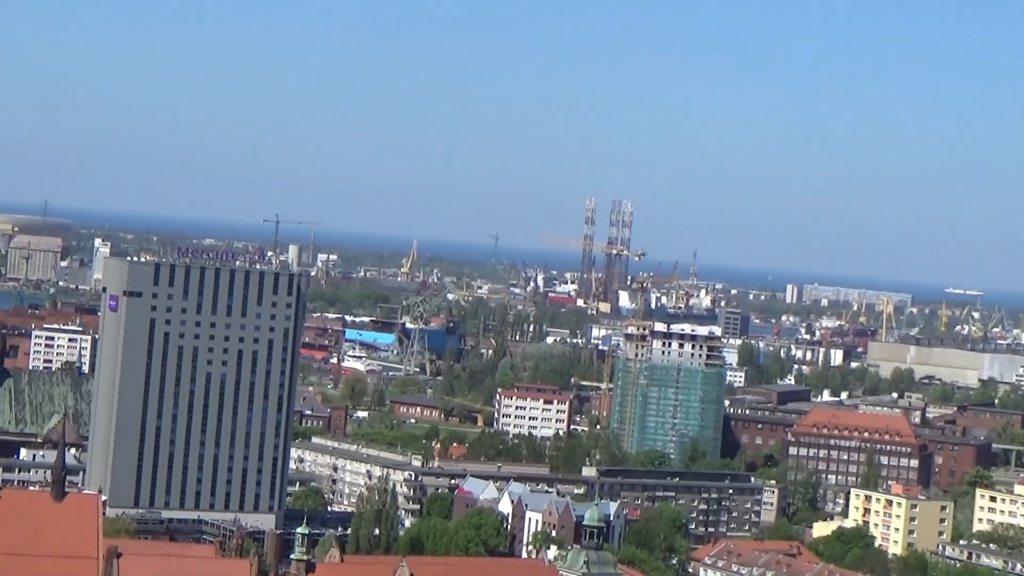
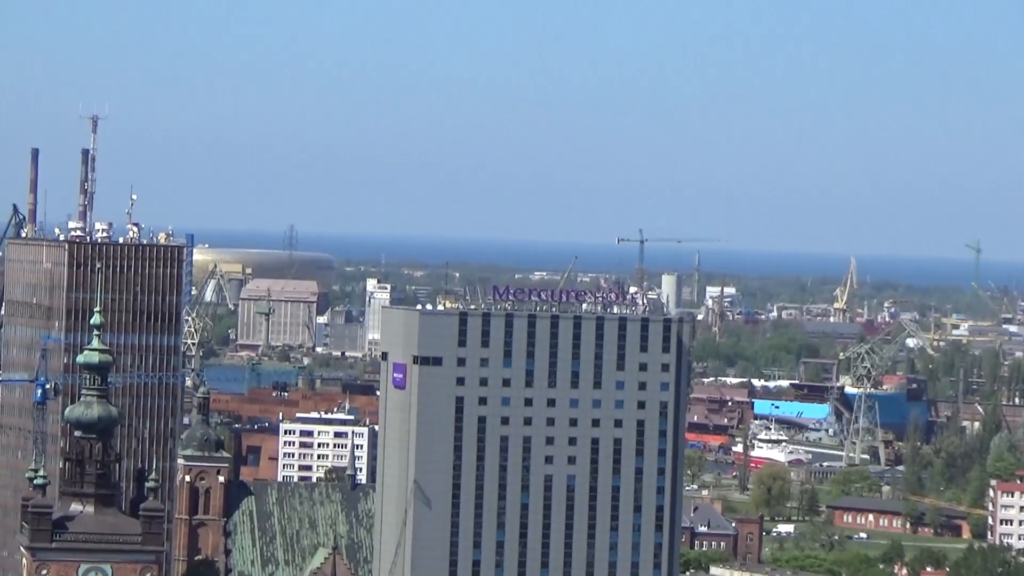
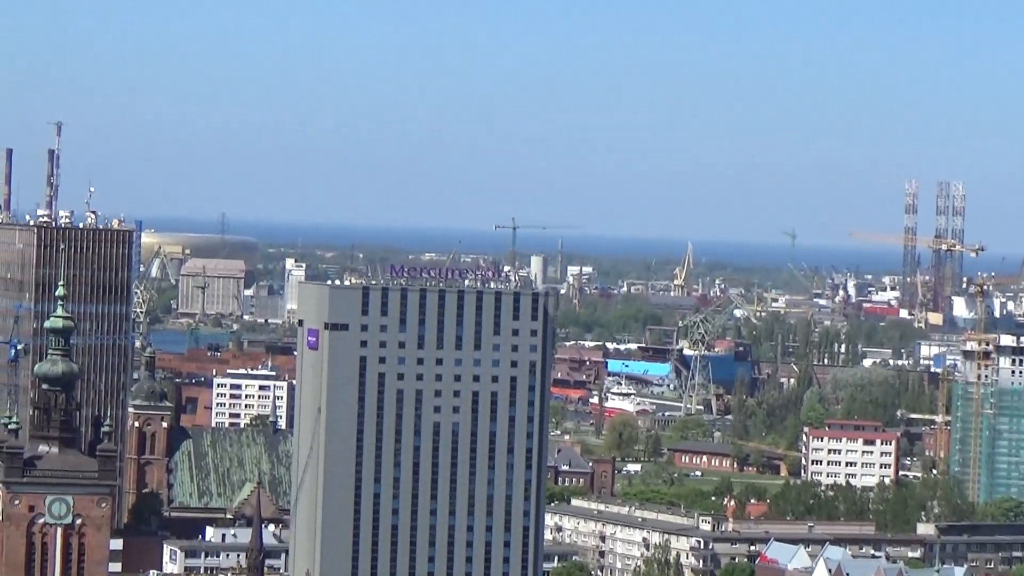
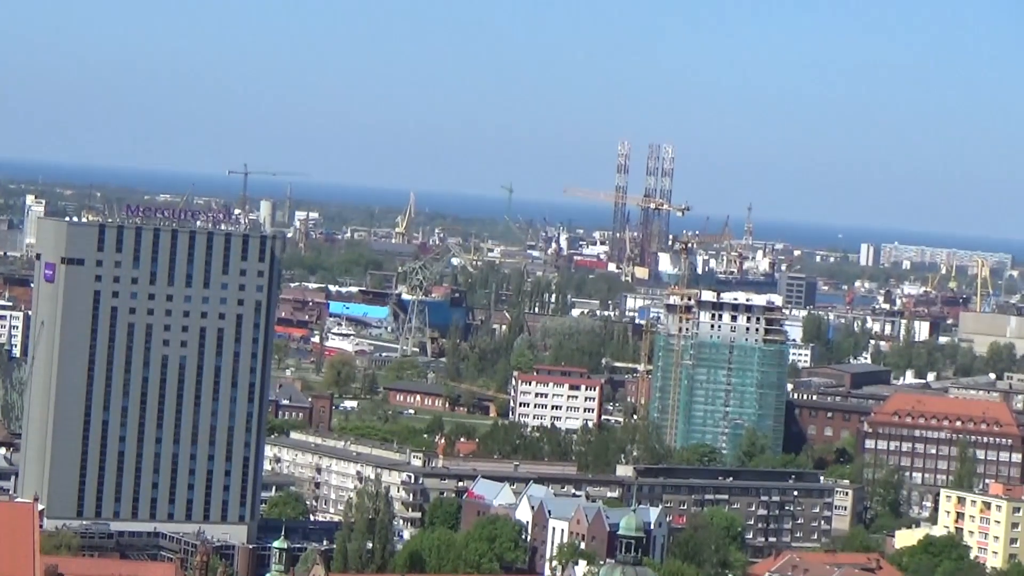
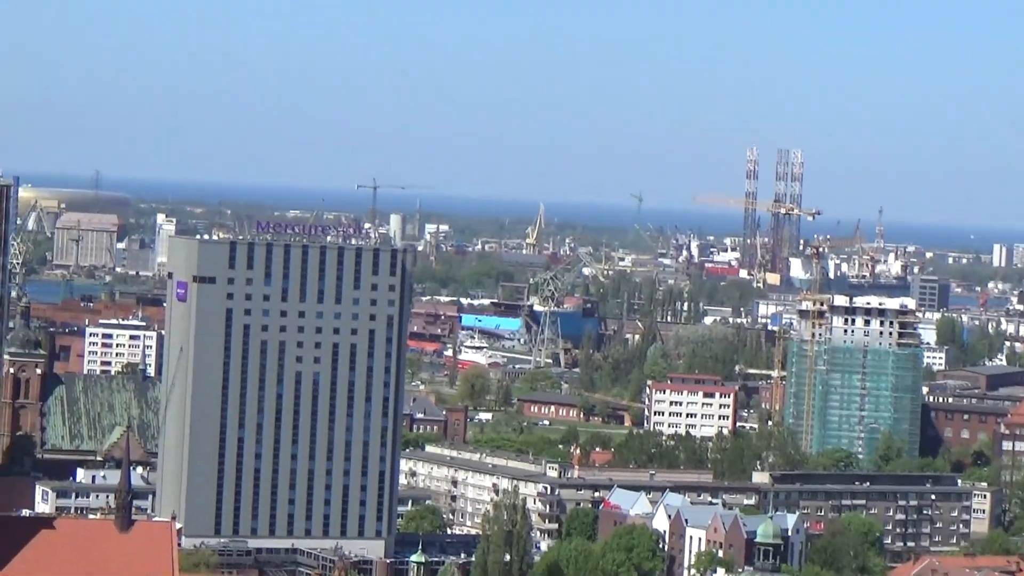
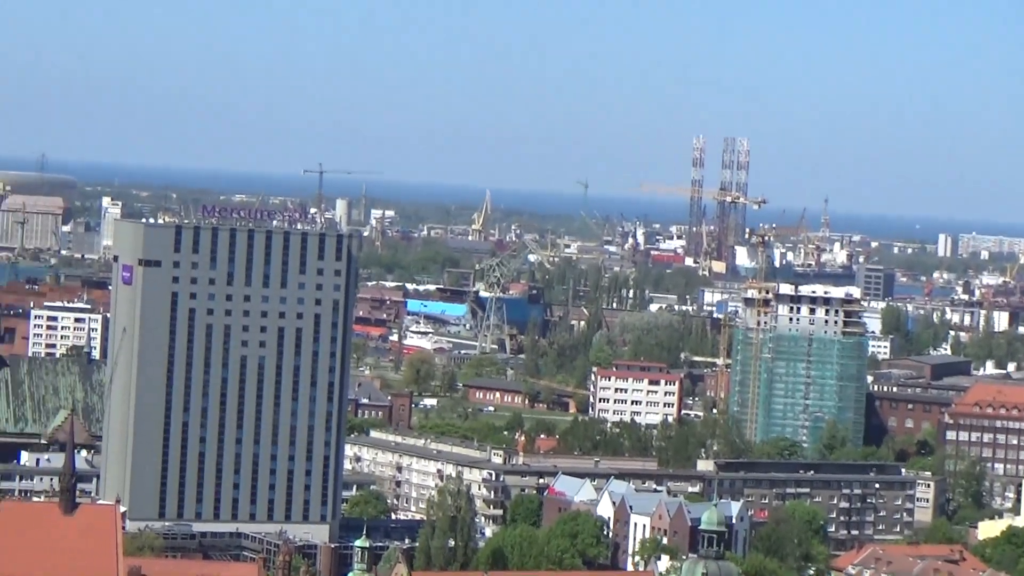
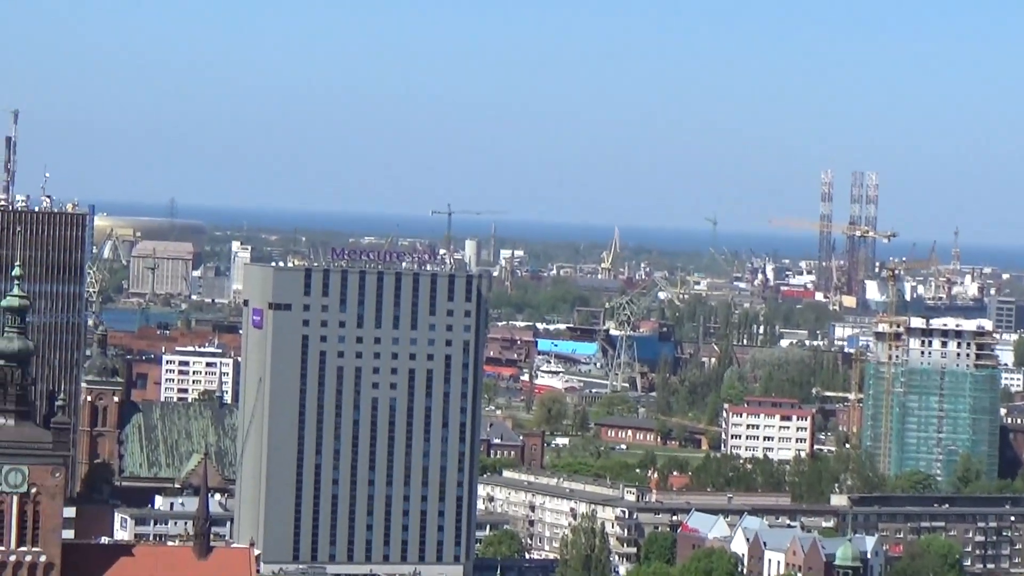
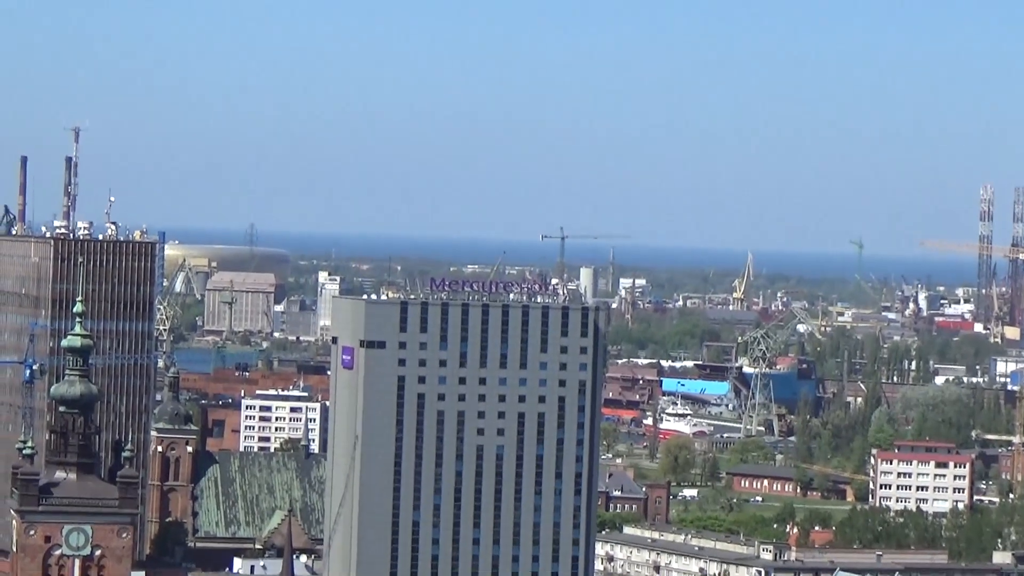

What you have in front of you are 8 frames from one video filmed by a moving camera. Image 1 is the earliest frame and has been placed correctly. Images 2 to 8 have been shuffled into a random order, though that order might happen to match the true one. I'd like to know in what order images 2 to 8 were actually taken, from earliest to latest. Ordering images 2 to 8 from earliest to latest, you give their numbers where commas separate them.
4, 6, 5, 7, 3, 8, 2
